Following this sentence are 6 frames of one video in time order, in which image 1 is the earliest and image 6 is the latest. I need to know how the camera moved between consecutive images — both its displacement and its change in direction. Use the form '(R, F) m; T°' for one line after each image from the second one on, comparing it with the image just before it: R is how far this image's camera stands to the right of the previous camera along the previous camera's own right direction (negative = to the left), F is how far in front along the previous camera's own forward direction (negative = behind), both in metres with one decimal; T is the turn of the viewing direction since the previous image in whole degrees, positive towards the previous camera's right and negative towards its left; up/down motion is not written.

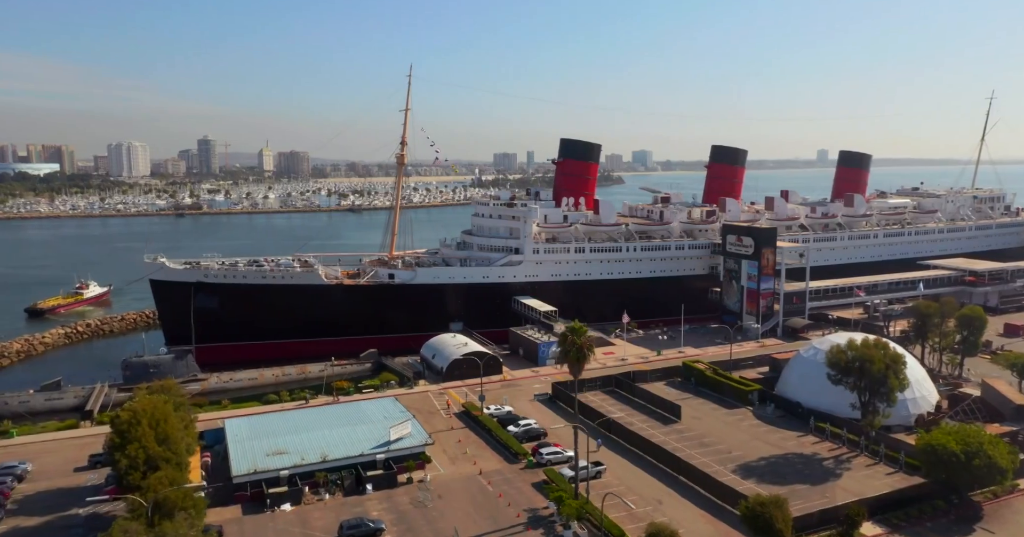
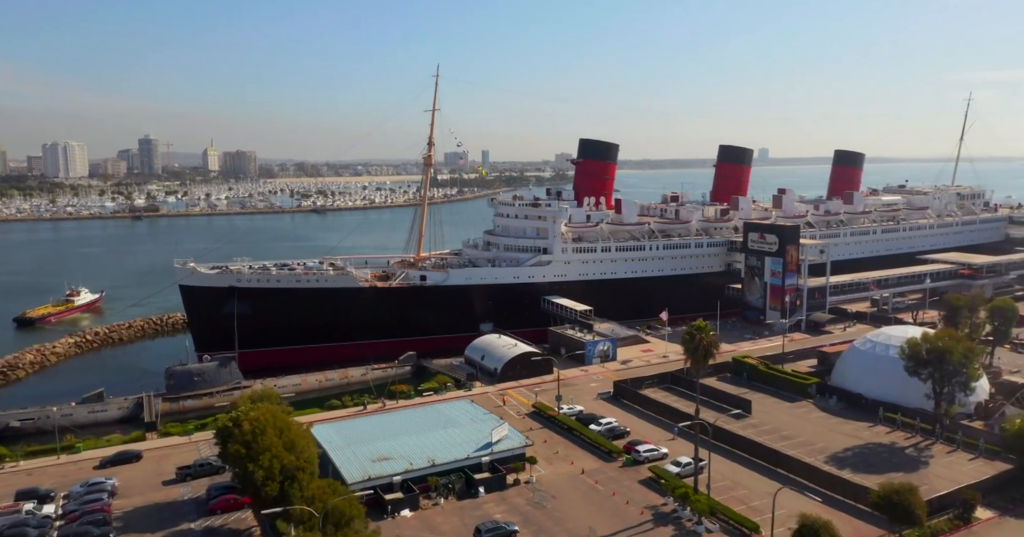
(-3.8, +0.1) m; +4°
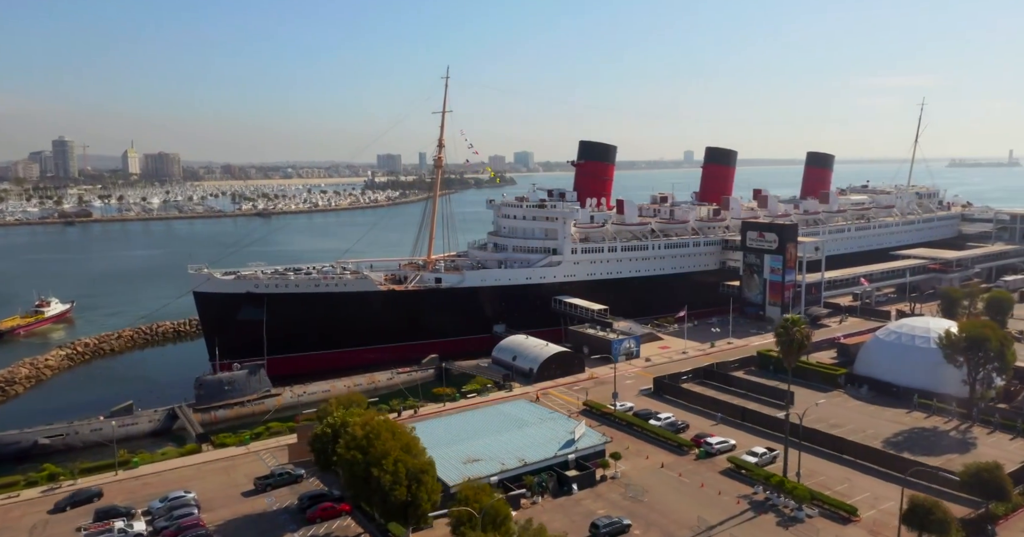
(-3.7, 0.0) m; +5°
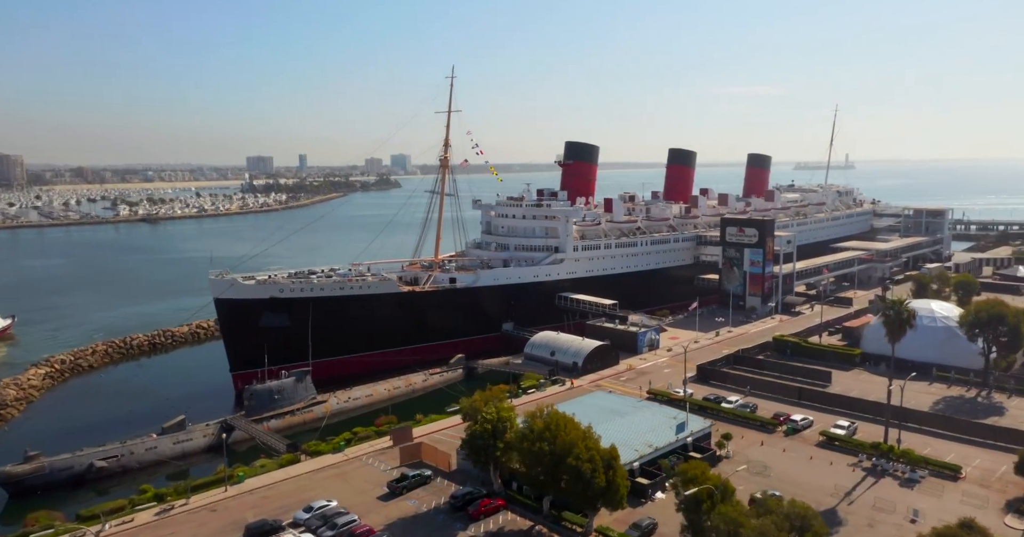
(-6.1, +0.1) m; +9°
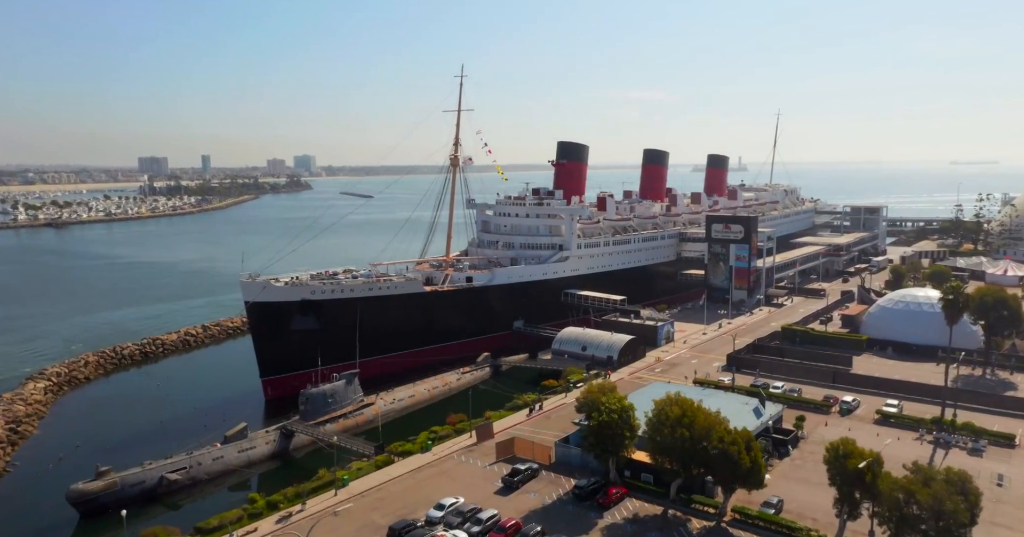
(-4.8, 0.0) m; +7°
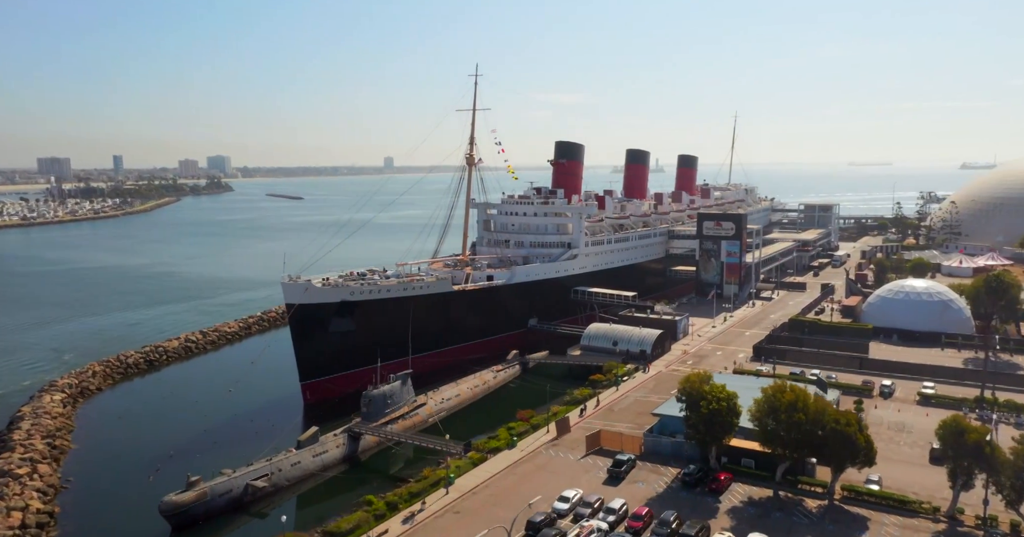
(-4.3, 0.0) m; +6°
